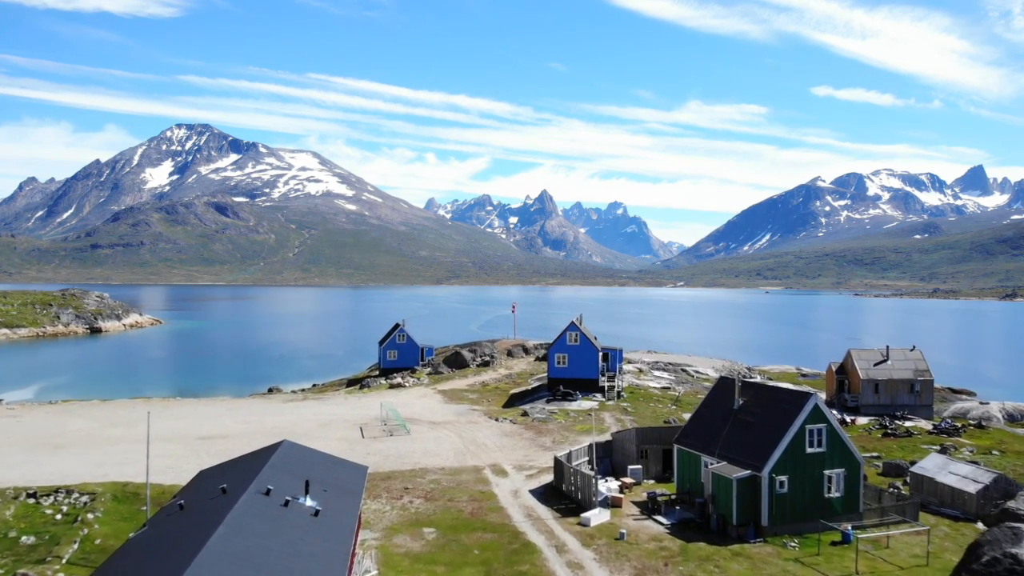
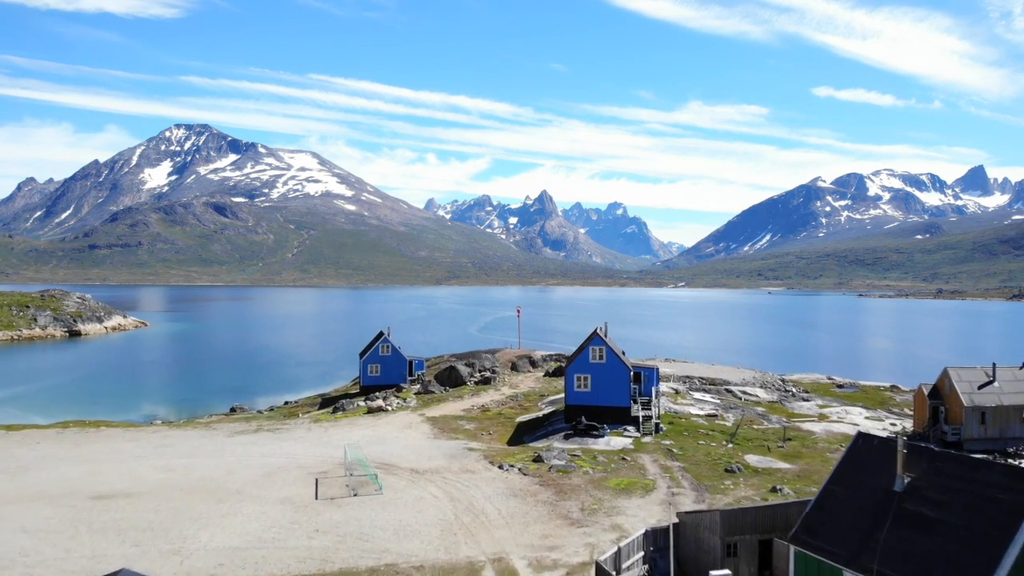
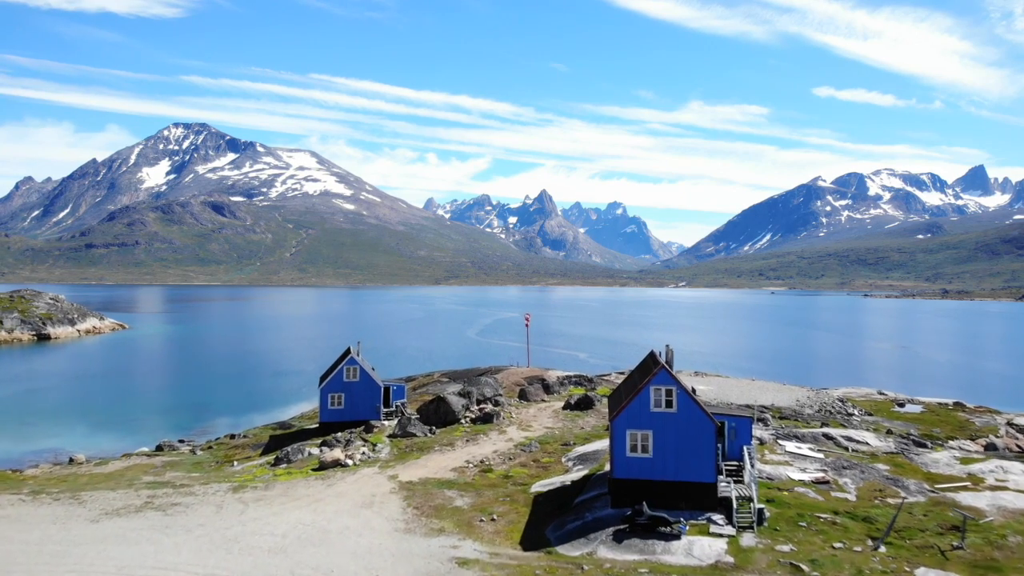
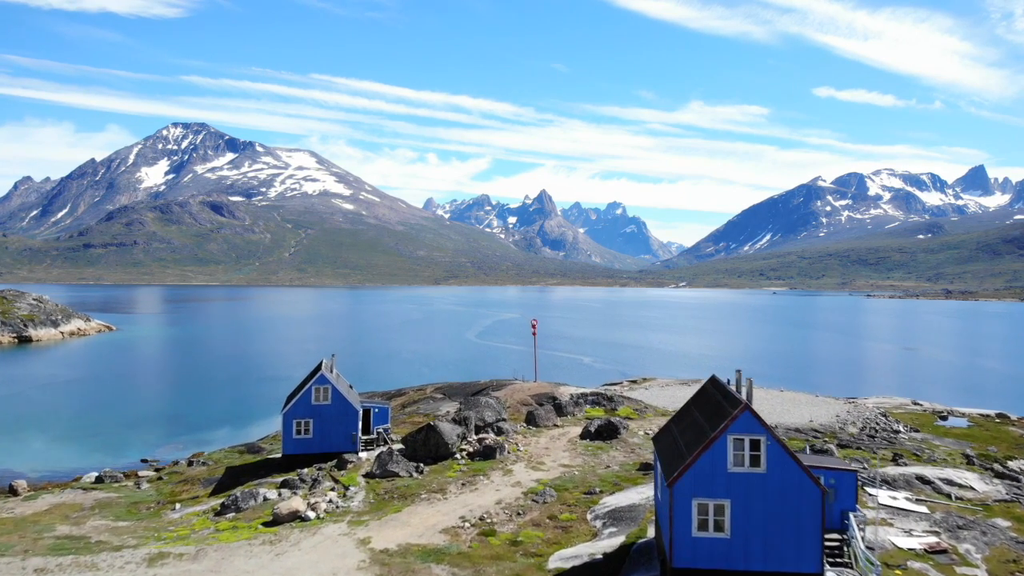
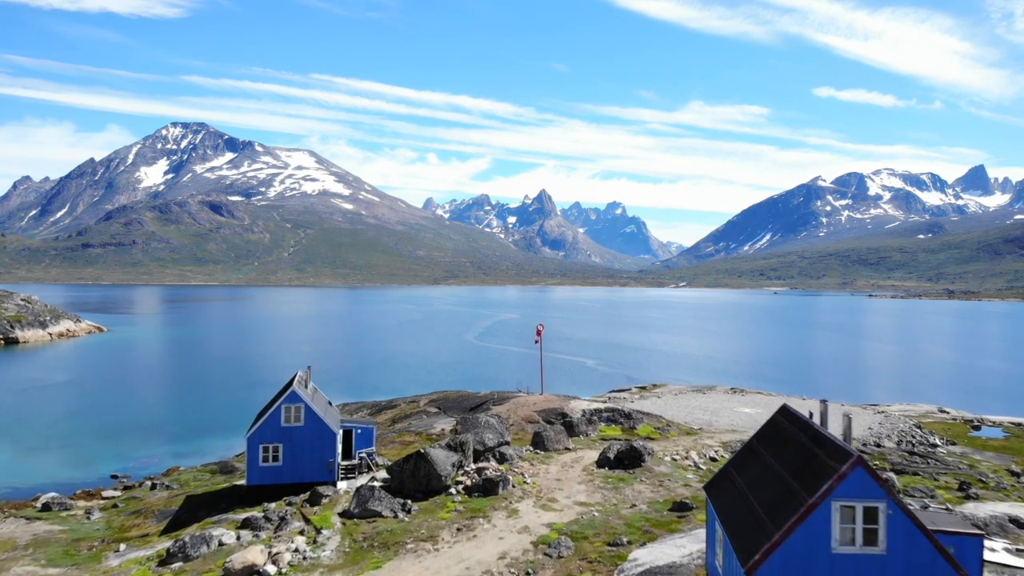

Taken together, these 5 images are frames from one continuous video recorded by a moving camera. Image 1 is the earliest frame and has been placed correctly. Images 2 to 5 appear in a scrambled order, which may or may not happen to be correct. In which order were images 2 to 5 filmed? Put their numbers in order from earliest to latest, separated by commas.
2, 3, 4, 5
